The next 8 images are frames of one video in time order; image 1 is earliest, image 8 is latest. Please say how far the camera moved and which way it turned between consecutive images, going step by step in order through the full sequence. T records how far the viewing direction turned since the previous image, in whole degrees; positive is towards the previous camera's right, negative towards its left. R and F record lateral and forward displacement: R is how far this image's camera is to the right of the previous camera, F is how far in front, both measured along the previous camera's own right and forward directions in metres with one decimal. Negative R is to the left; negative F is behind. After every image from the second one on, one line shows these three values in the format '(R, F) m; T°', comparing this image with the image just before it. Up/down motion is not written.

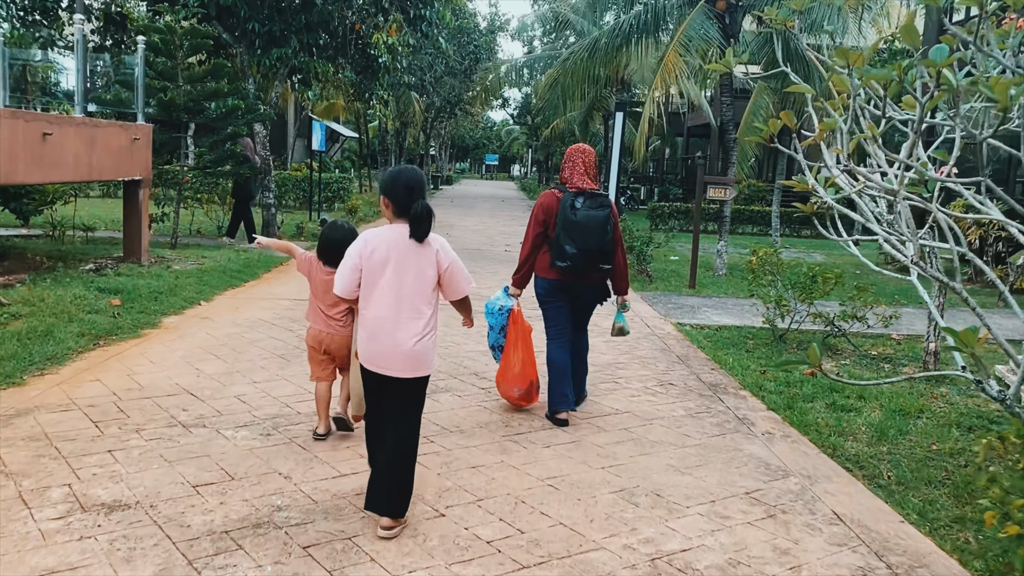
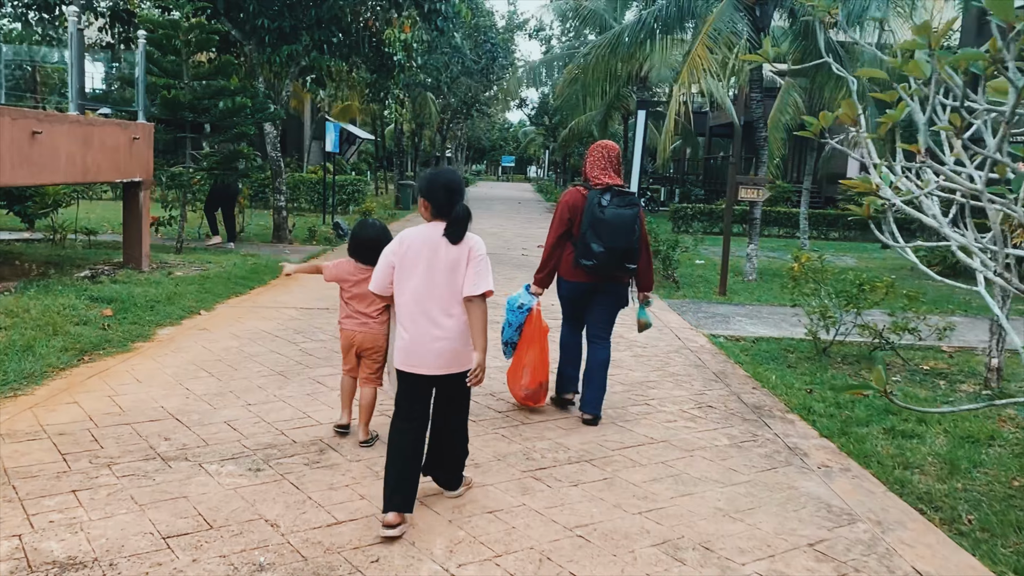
(0.0, +0.5) m; -1°
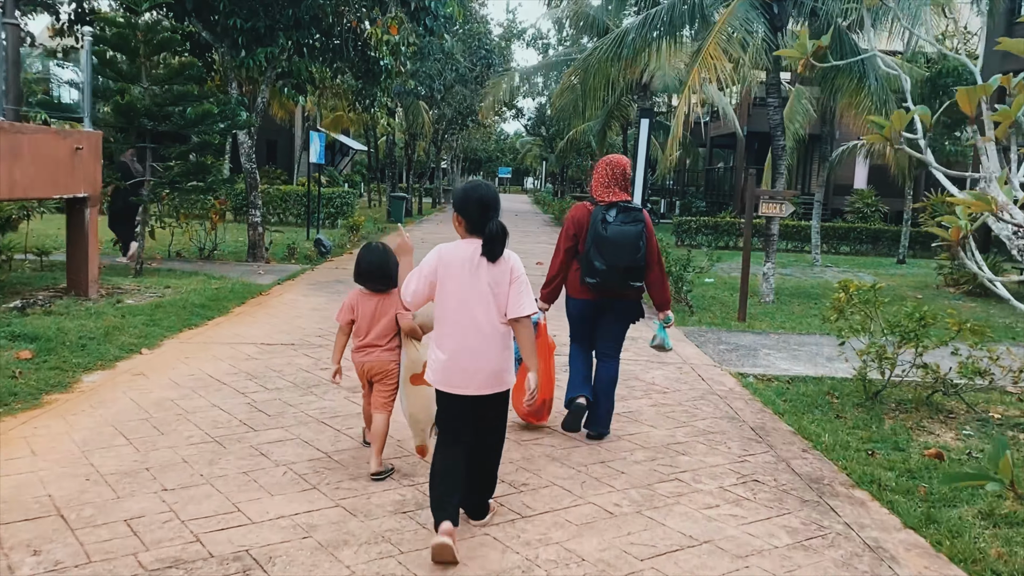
(0.0, +1.0) m; 0°
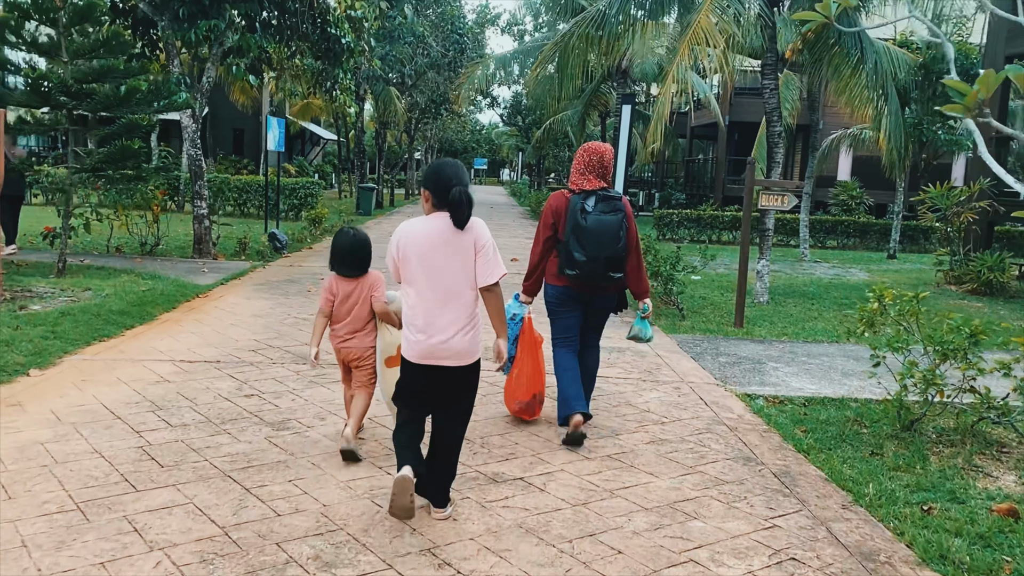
(+0.1, +1.0) m; +2°
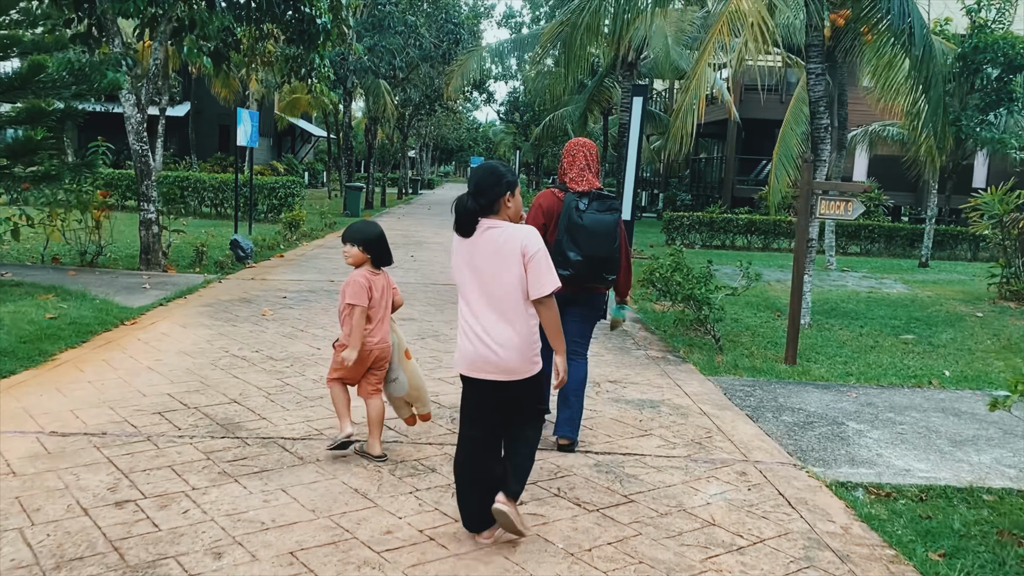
(0.0, +1.6) m; 0°
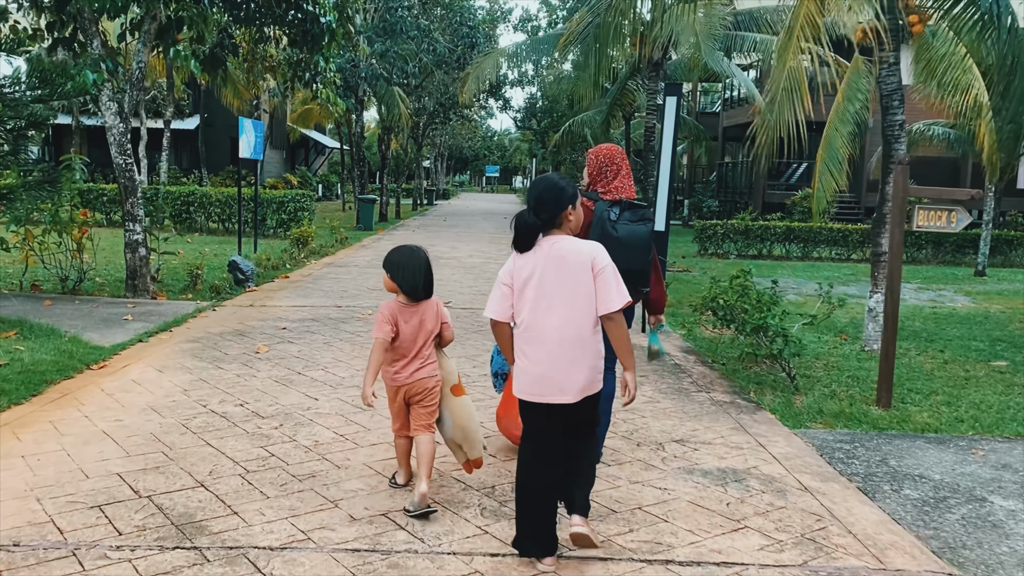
(-0.1, +1.1) m; -1°
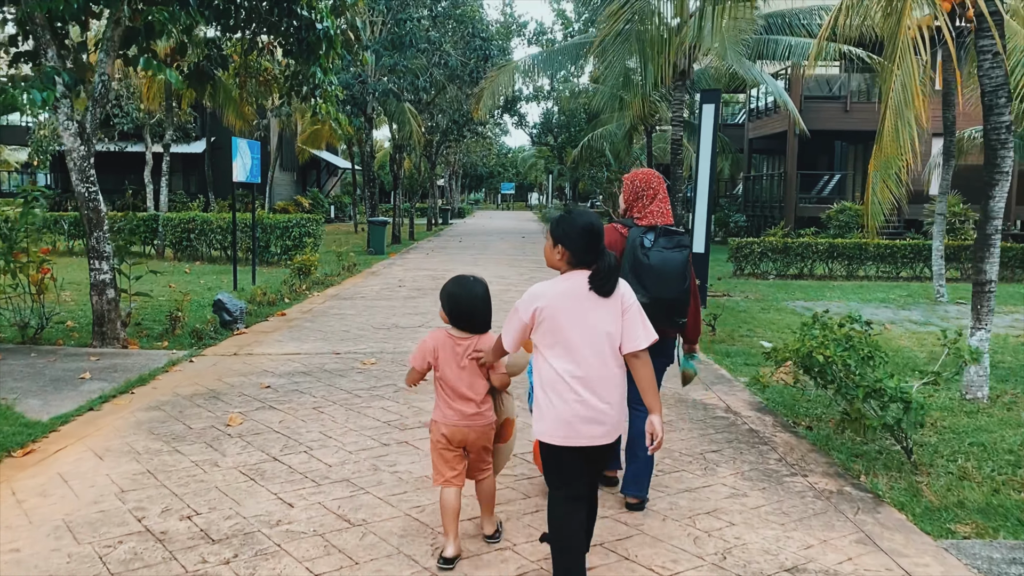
(-0.1, +1.3) m; -1°
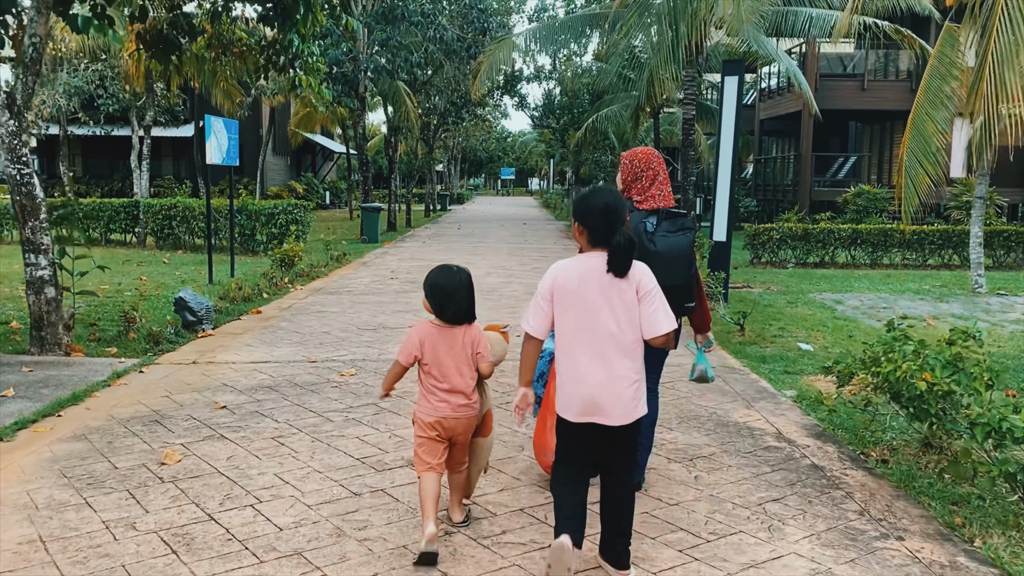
(0.0, +1.0) m; 0°
